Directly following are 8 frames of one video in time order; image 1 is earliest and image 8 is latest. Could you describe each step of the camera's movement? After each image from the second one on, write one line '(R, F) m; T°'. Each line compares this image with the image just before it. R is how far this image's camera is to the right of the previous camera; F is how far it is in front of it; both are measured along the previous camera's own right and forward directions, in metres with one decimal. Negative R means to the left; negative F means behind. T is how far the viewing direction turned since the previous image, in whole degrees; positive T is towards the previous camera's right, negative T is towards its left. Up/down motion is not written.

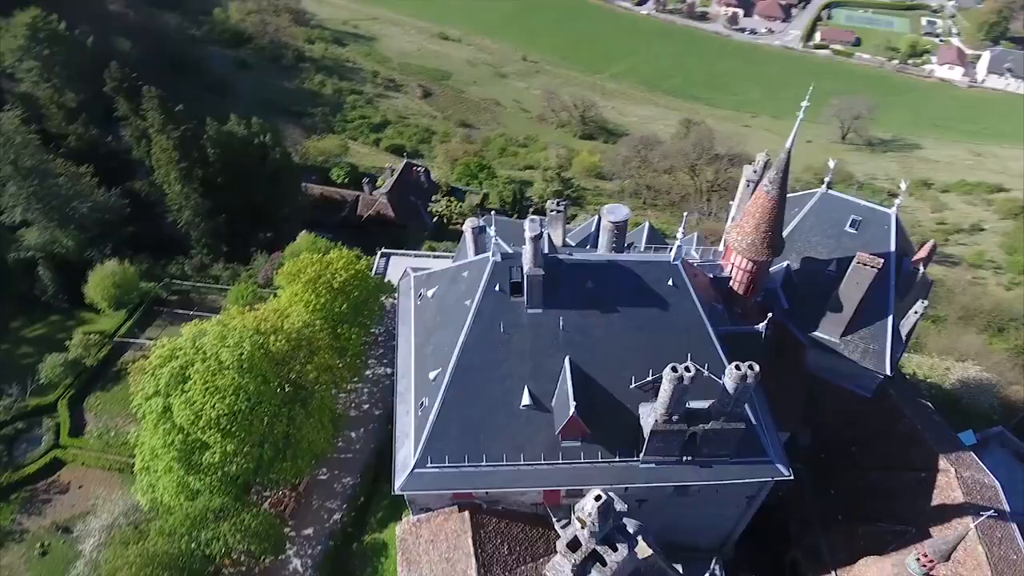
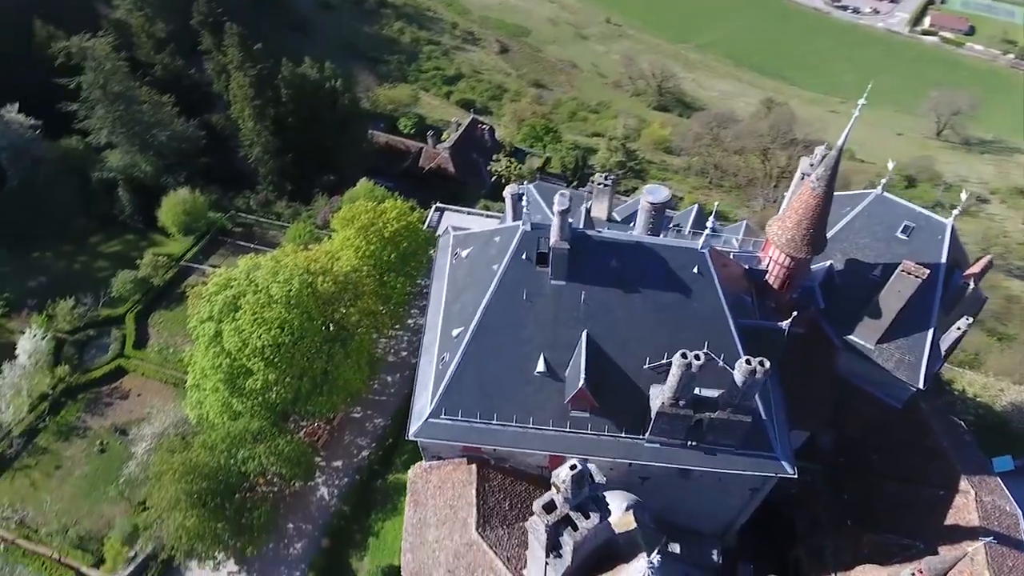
(+1.0, -0.5) m; -5°
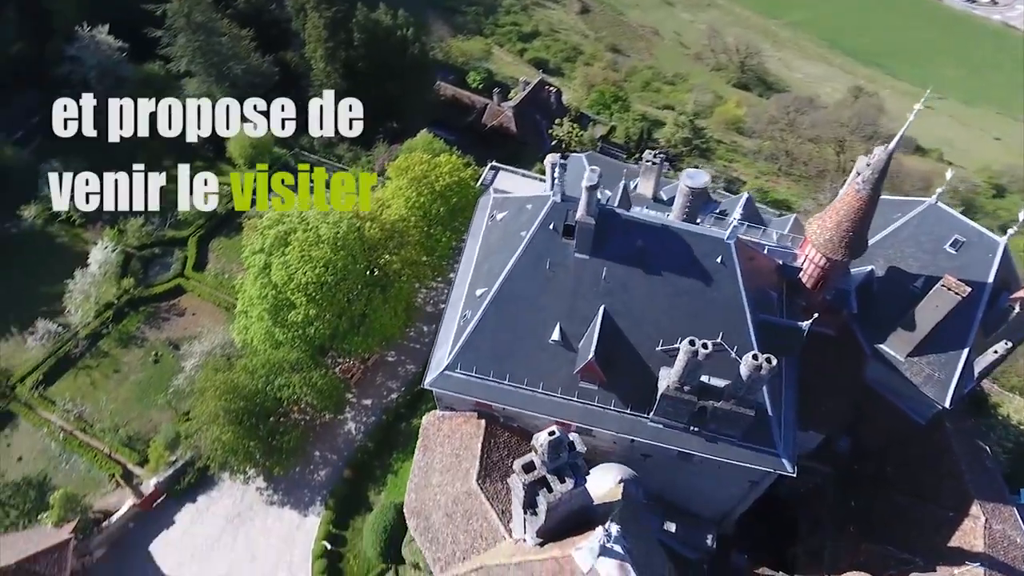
(+1.0, -0.5) m; -5°
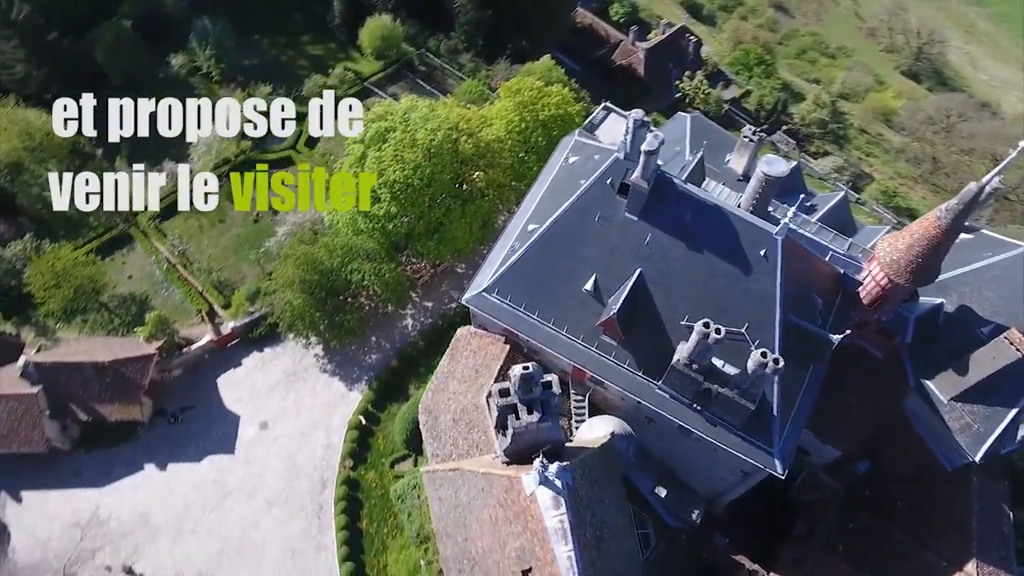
(+1.9, -0.8) m; -8°
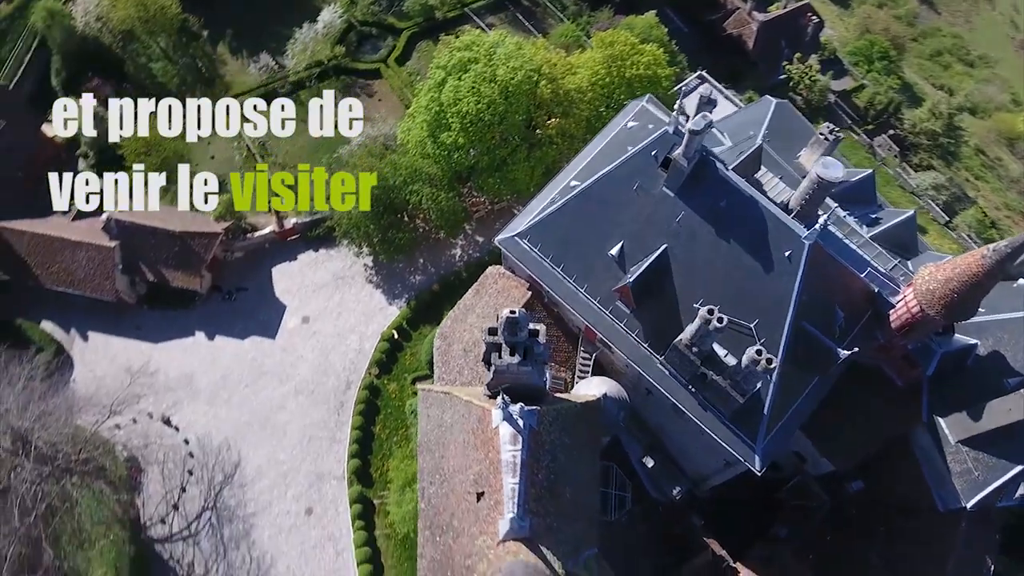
(+1.5, -0.7) m; -5°
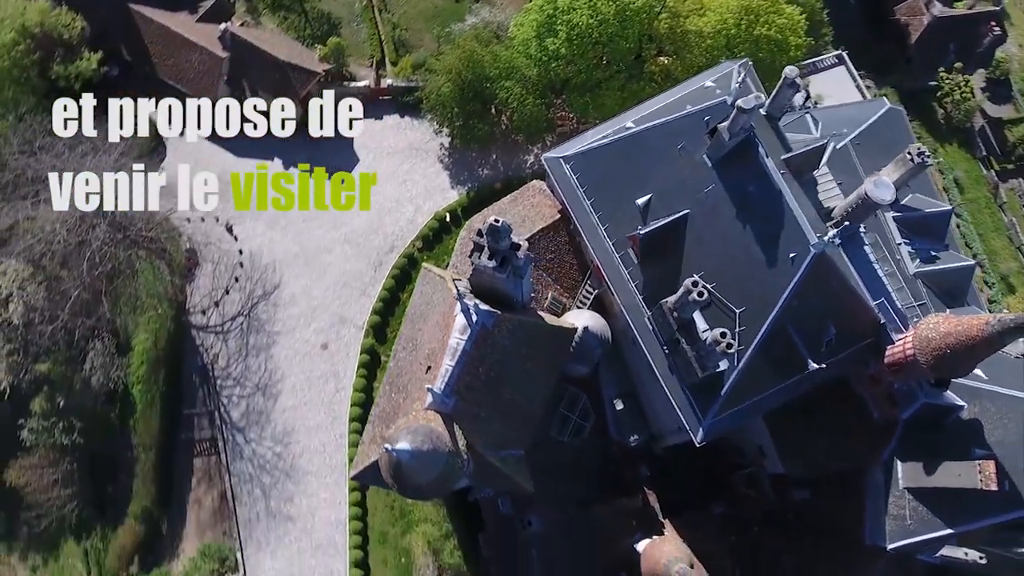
(+2.4, -1.2) m; -5°
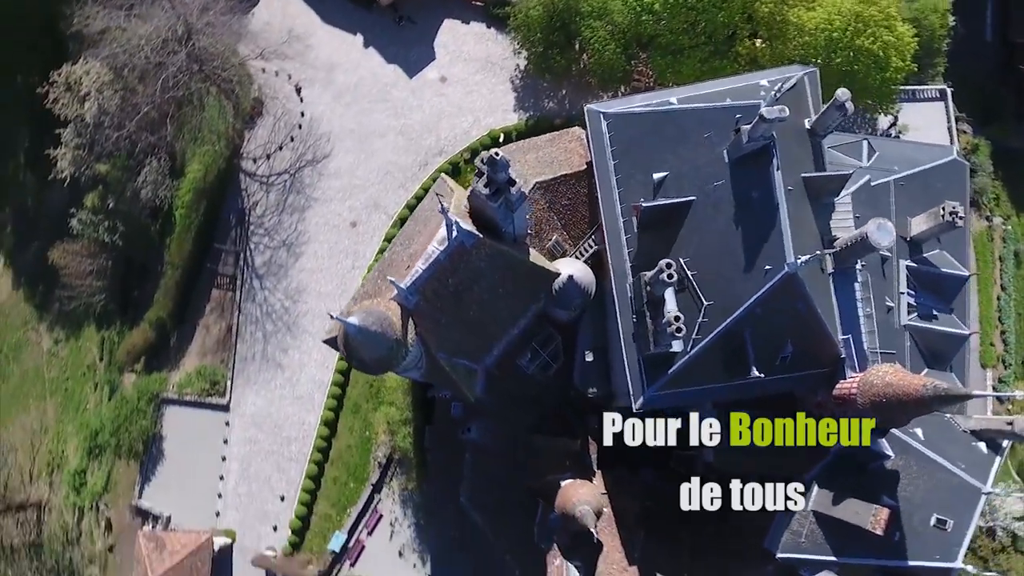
(+2.0, -1.6) m; -3°
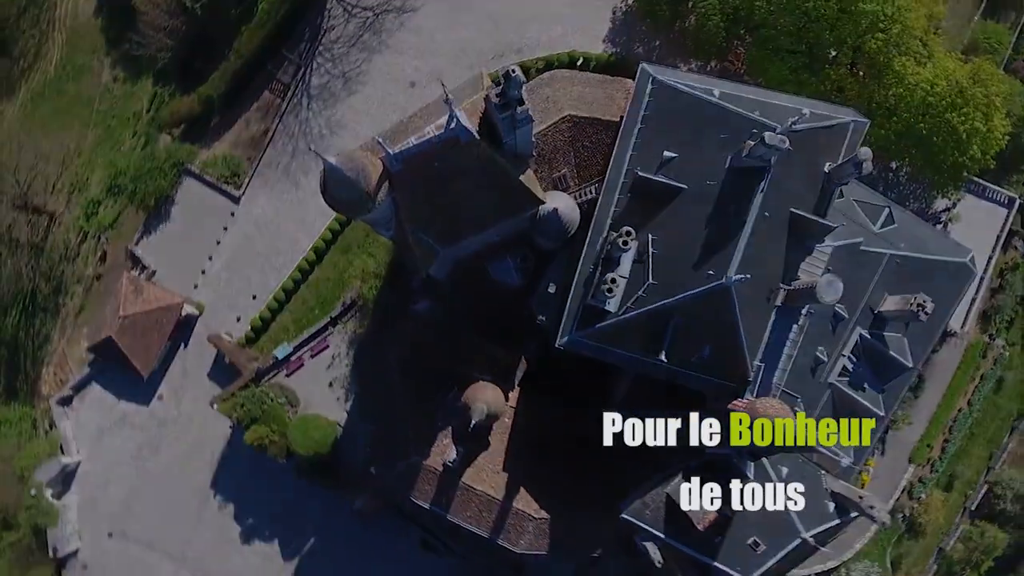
(+2.5, -2.1) m; -1°
